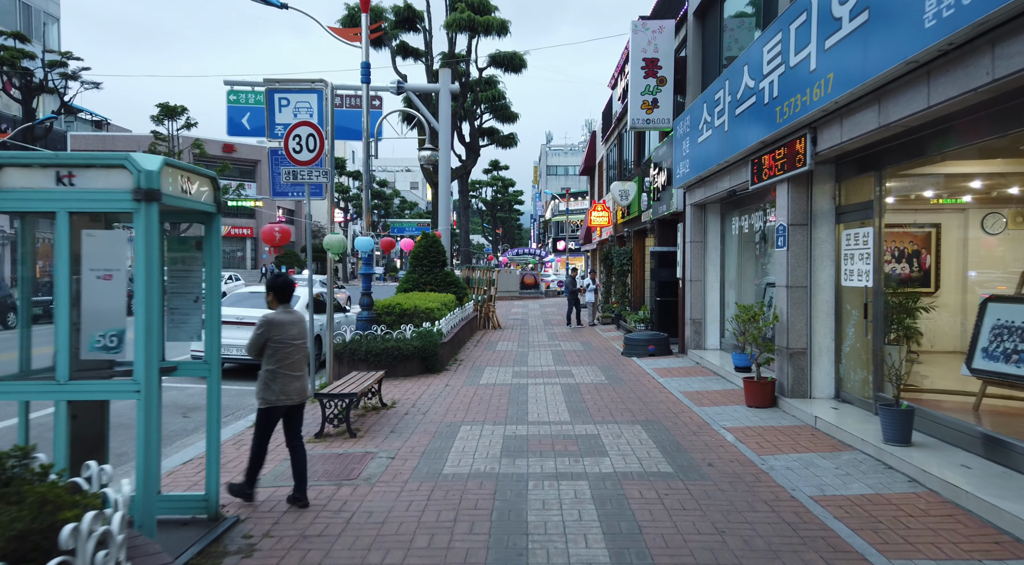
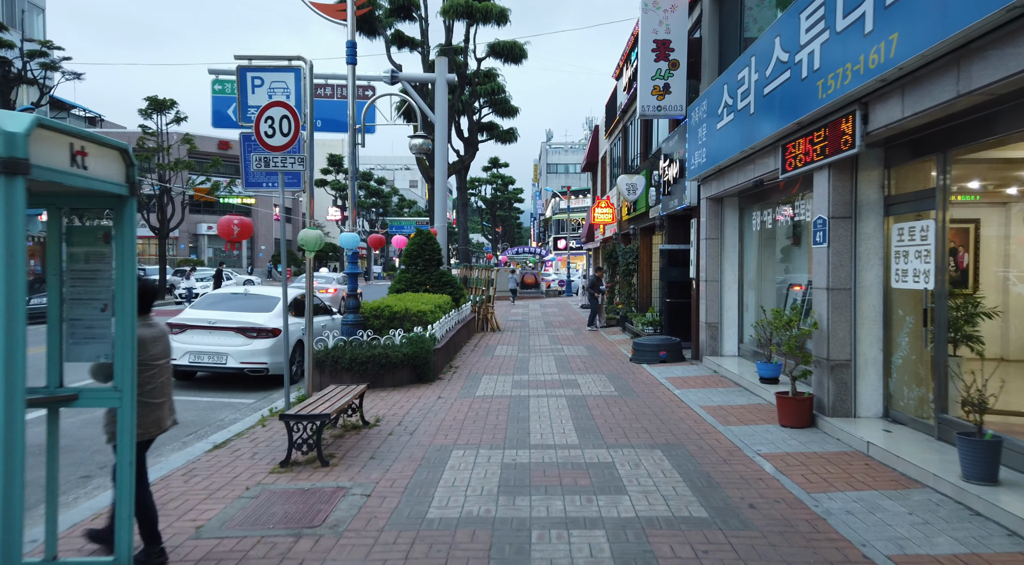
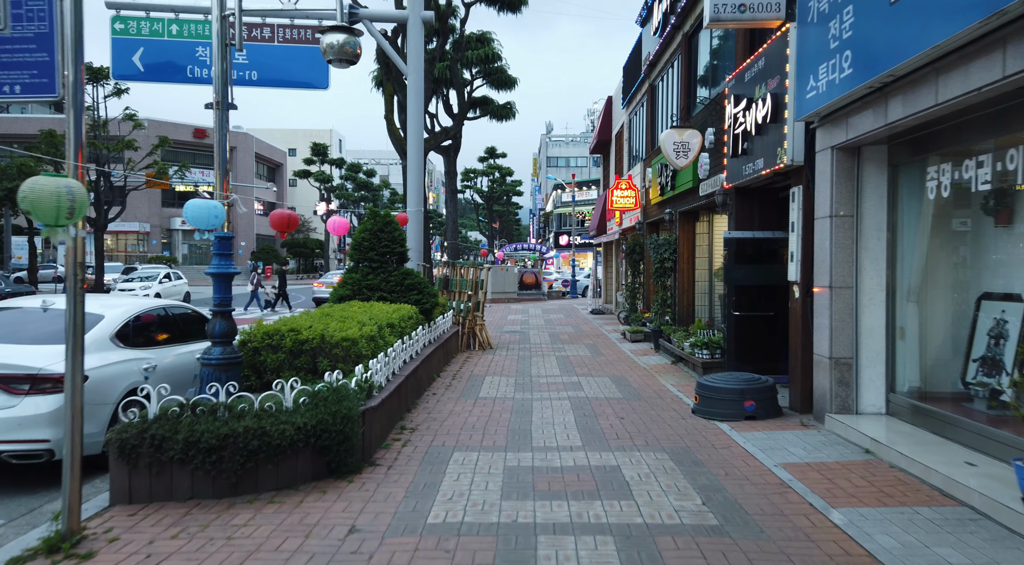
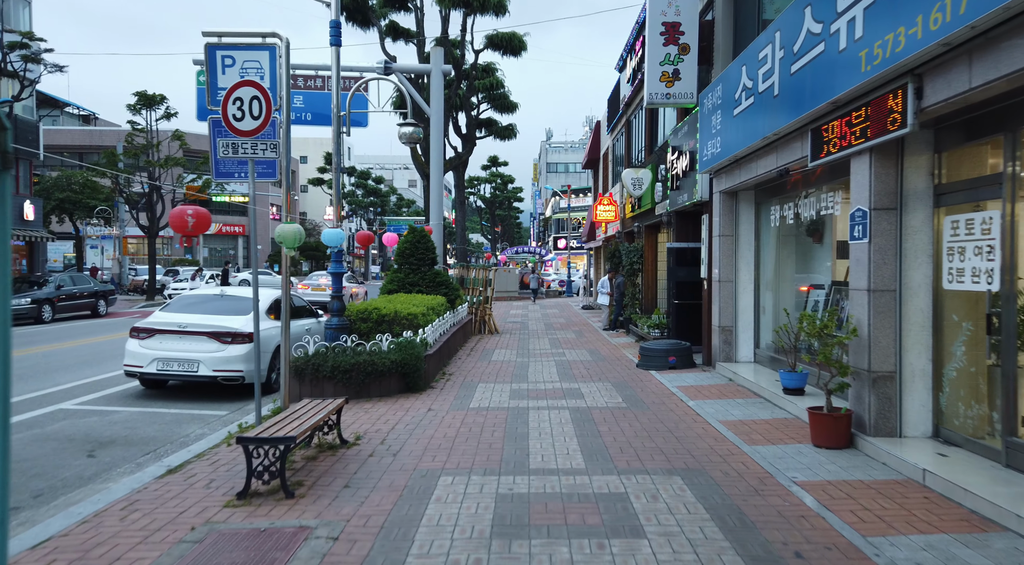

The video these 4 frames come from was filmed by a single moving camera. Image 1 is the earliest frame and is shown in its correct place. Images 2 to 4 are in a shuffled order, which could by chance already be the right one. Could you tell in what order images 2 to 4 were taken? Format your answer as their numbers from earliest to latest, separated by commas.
2, 4, 3
